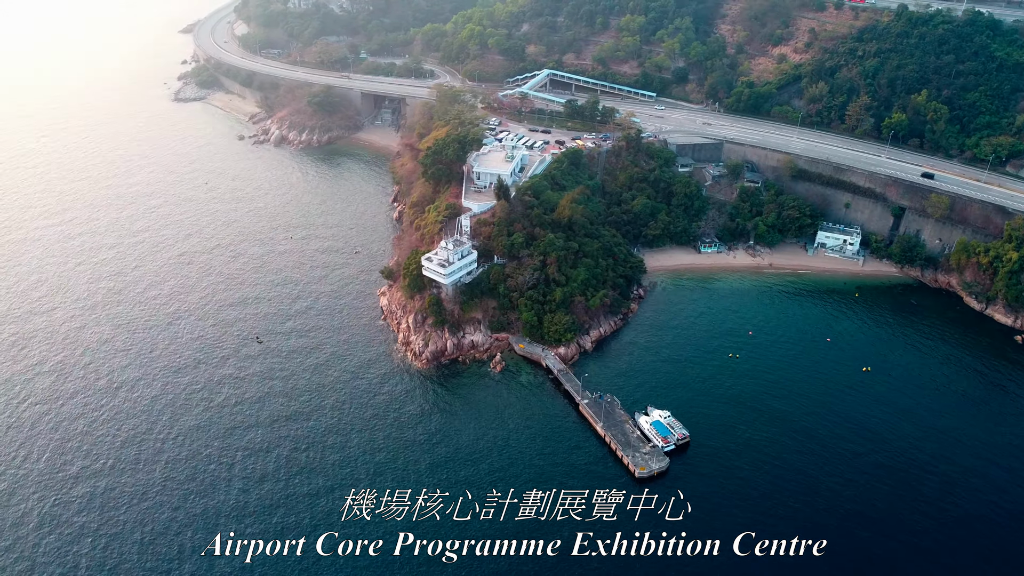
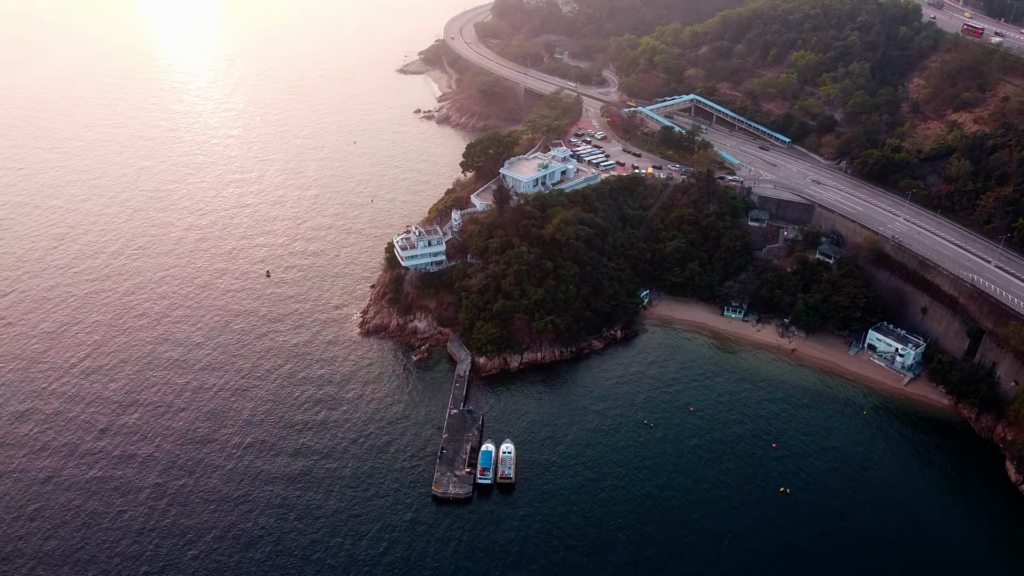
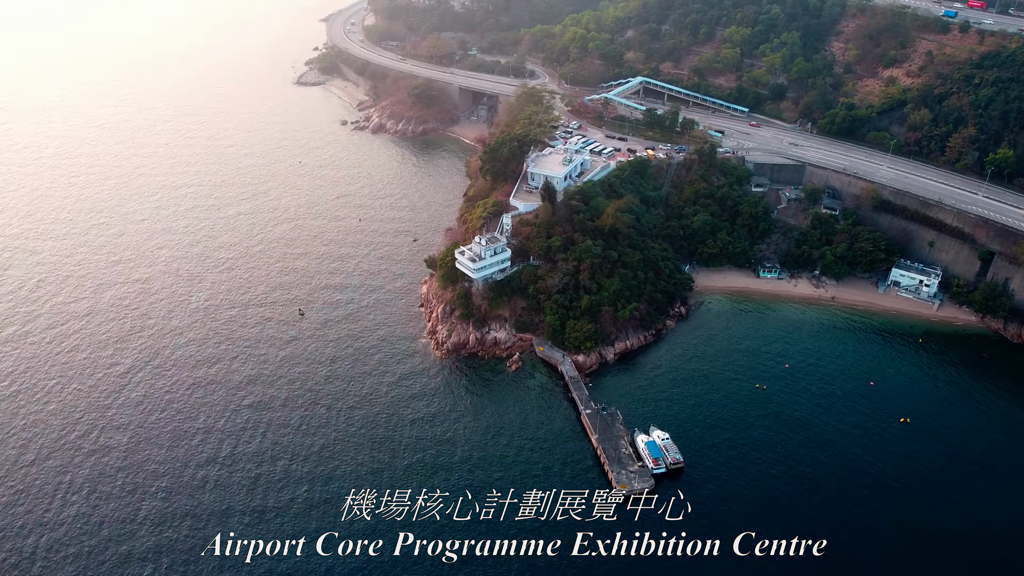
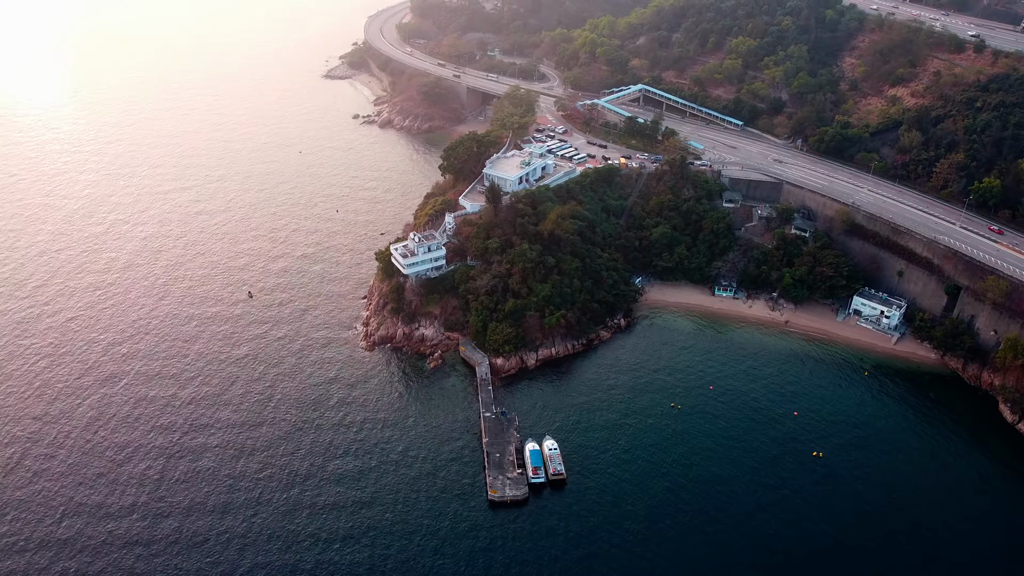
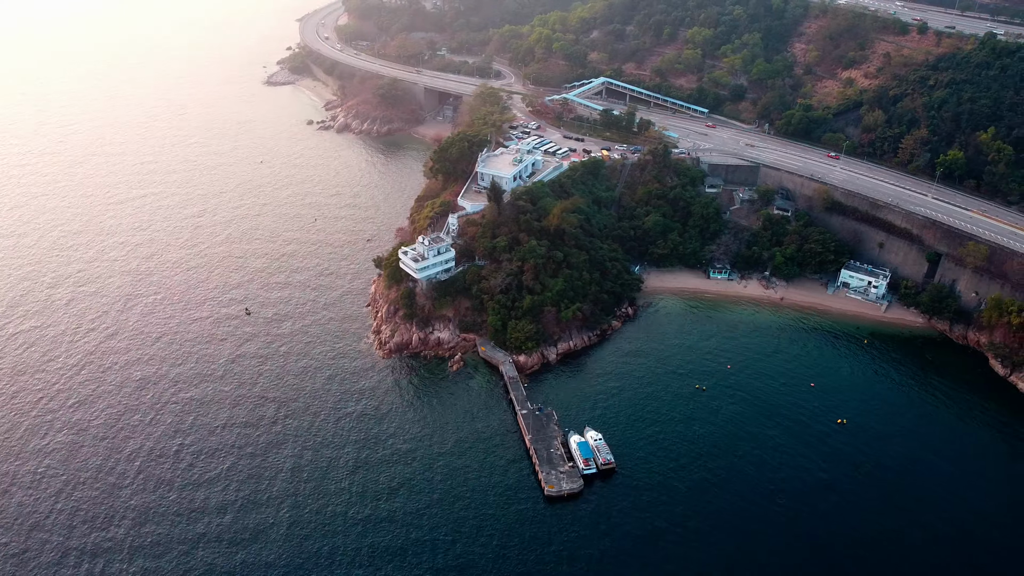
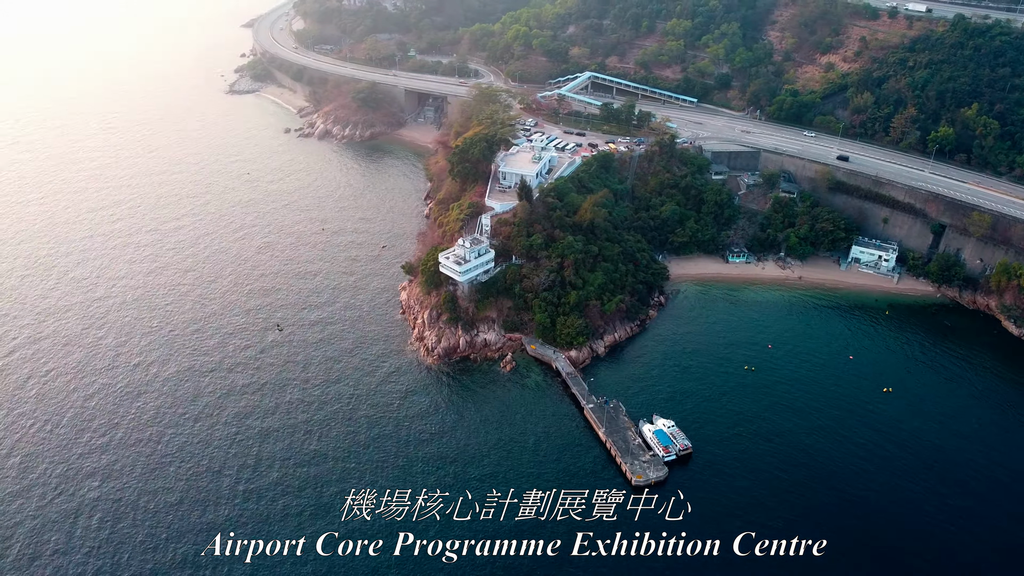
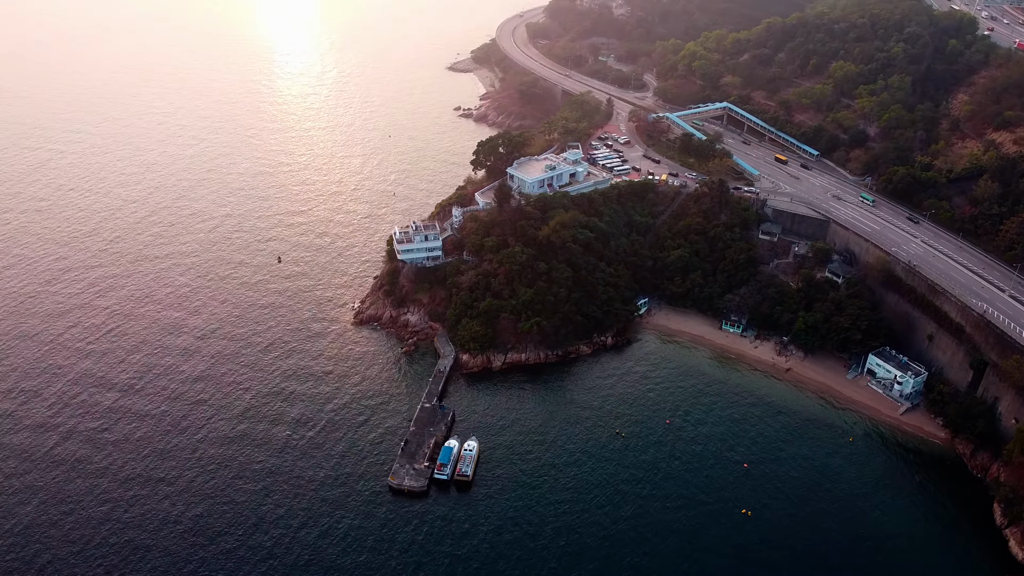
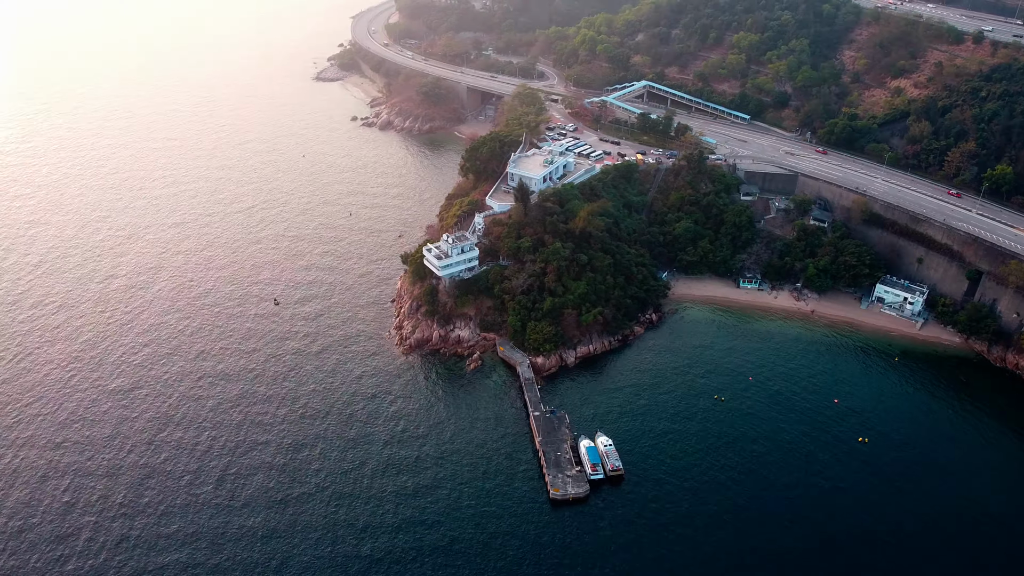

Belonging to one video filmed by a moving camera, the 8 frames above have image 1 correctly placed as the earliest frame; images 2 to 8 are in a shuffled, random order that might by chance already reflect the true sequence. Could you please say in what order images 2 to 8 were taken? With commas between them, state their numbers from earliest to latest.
6, 3, 5, 8, 4, 2, 7
